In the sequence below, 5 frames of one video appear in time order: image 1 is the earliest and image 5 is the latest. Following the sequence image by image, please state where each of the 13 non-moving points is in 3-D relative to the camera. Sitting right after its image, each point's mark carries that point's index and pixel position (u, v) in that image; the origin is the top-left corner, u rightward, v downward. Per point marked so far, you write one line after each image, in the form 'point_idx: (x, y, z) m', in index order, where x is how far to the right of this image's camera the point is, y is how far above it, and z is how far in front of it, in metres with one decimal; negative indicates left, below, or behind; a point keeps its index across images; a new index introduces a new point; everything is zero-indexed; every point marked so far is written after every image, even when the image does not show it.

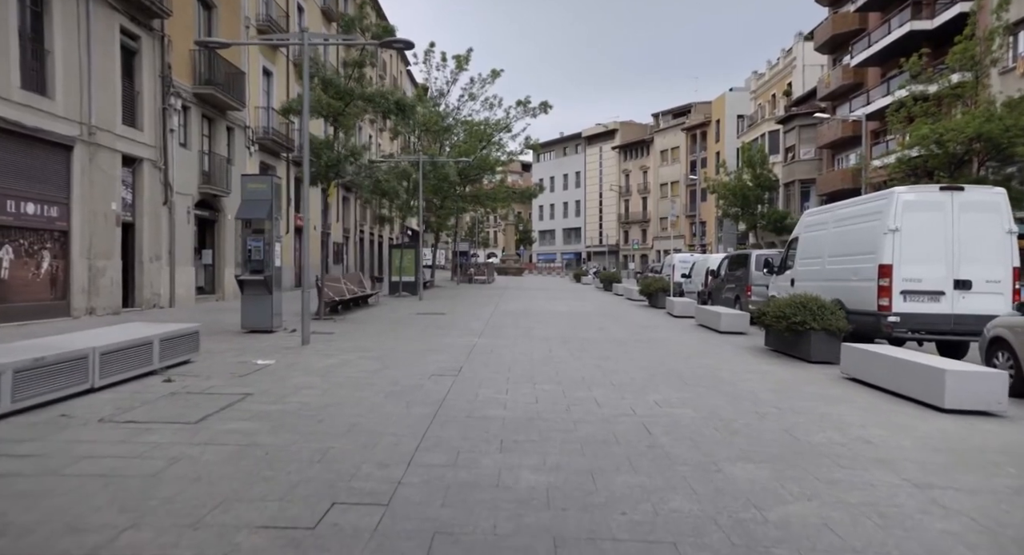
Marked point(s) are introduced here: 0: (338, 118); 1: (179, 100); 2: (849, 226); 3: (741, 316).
0: (-4.6, +4.2, +16.4) m
1: (-10.2, +5.5, +19.5) m
2: (+6.5, +1.0, +12.2) m
3: (+5.7, -1.0, +15.9) m
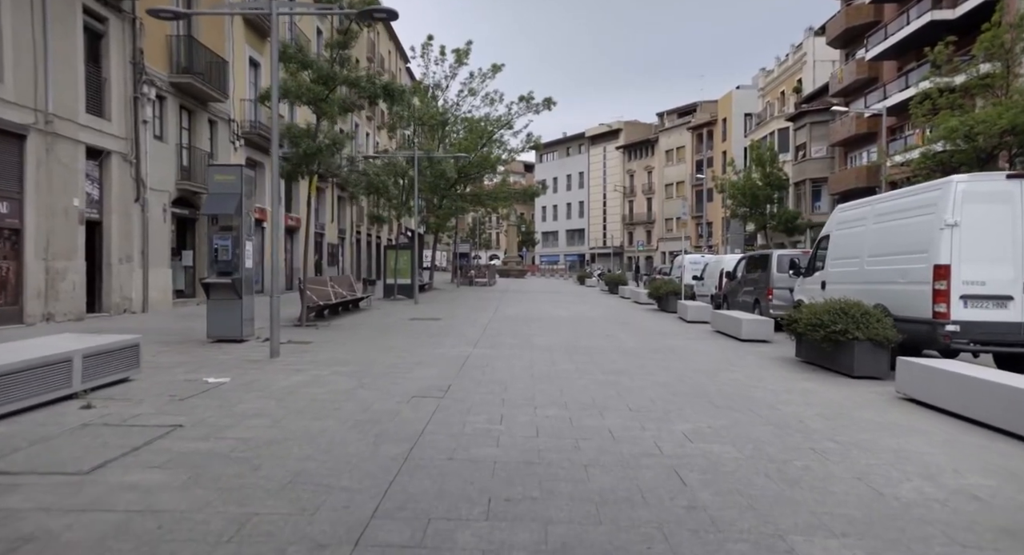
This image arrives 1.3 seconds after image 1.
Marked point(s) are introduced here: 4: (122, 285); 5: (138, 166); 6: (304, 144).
0: (-4.6, +4.1, +15.0) m
1: (-10.2, +5.4, +18.1) m
2: (+6.5, +0.9, +10.7) m
3: (+5.7, -1.0, +14.4) m
4: (-10.4, -0.2, +17.0) m
5: (-10.3, +3.1, +17.5) m
6: (-4.8, +3.0, +14.4) m
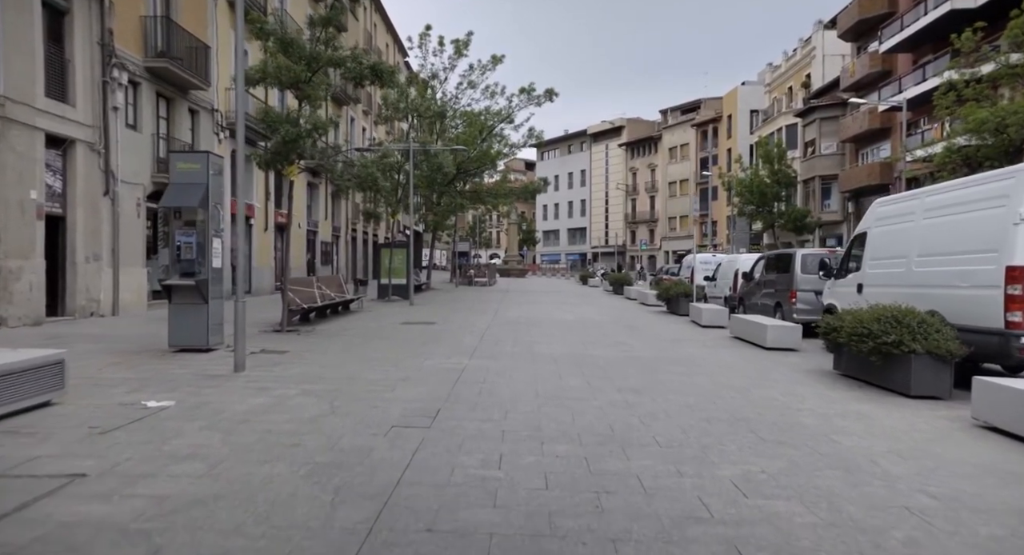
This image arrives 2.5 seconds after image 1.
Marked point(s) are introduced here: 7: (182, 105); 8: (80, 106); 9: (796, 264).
0: (-4.5, +4.1, +13.6) m
1: (-10.2, +5.4, +16.8) m
2: (+6.5, +0.9, +9.3) m
3: (+5.7, -1.1, +13.0) m
4: (-10.4, -0.2, +15.6) m
5: (-10.3, +3.1, +16.1) m
6: (-4.7, +3.0, +13.1) m
7: (-10.4, +5.4, +19.9) m
8: (-10.4, +4.1, +15.2) m
9: (+7.0, +0.3, +15.6) m
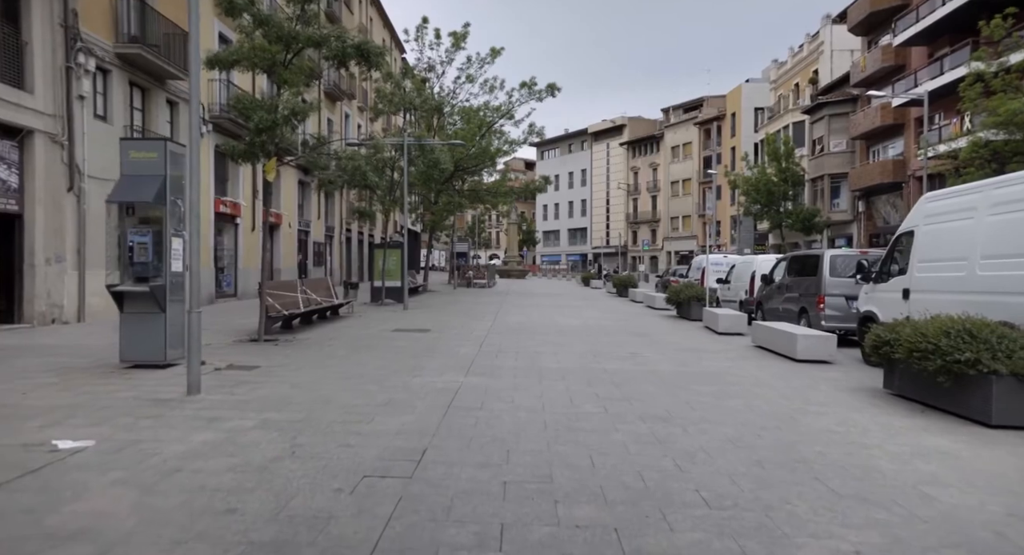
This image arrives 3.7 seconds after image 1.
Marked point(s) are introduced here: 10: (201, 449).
0: (-4.5, +4.0, +12.3) m
1: (-10.2, +5.3, +15.4) m
2: (+6.5, +0.8, +8.0) m
3: (+5.7, -1.1, +11.7) m
4: (-10.4, -0.3, +14.3) m
5: (-10.2, +3.0, +14.7) m
6: (-4.7, +2.9, +11.7) m
7: (-10.3, +5.3, +18.6) m
8: (-10.3, +4.0, +13.9) m
9: (+7.0, +0.3, +14.2) m
10: (-2.7, -1.5, +5.5) m
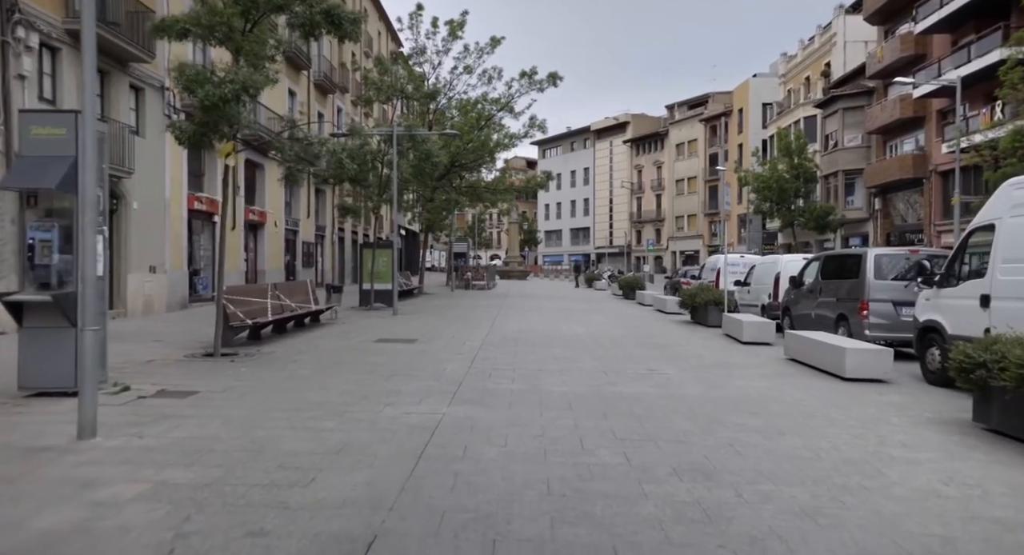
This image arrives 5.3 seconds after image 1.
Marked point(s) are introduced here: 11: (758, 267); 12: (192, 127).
0: (-4.6, +3.9, +10.5) m
1: (-10.2, +5.2, +13.6) m
2: (+6.4, +0.8, +6.2) m
3: (+5.7, -1.2, +9.9) m
4: (-10.4, -0.4, +12.5) m
5: (-10.3, +2.9, +13.0) m
6: (-4.8, +2.9, +9.9) m
7: (-10.4, +5.2, +16.8) m
8: (-10.4, +4.0, +12.1) m
9: (+7.0, +0.2, +12.4) m
10: (-2.8, -1.5, +3.7) m
11: (+7.5, +0.3, +19.2) m
12: (-5.2, +2.4, +10.3) m
